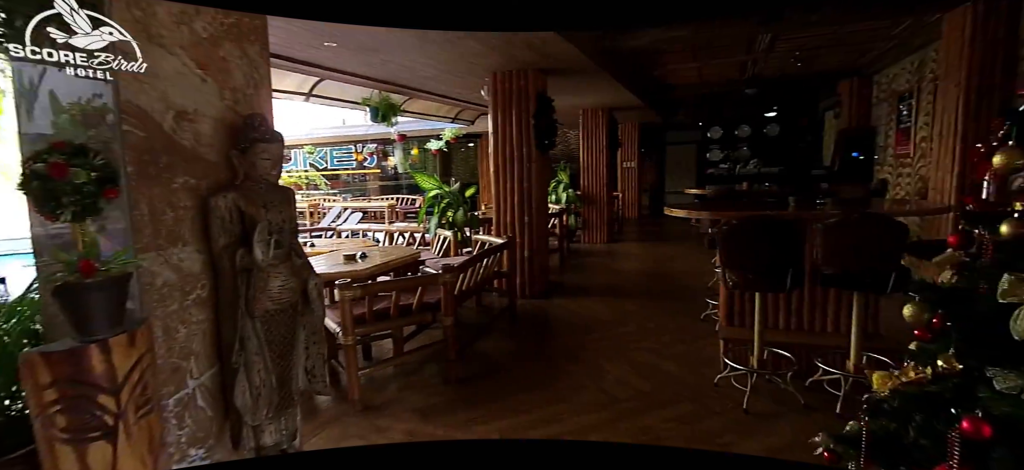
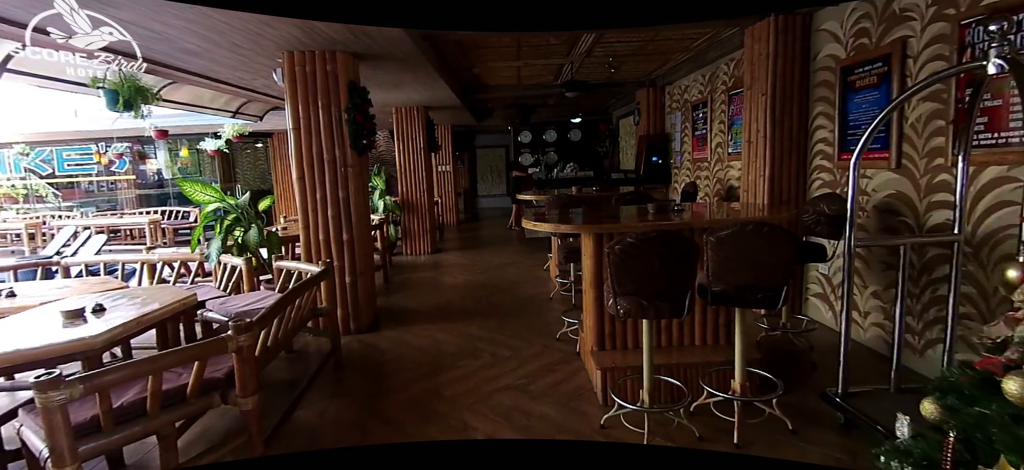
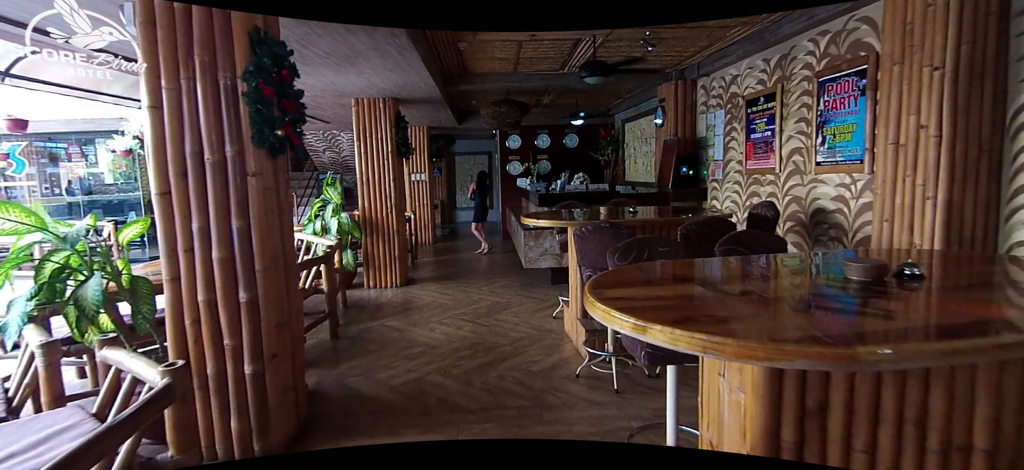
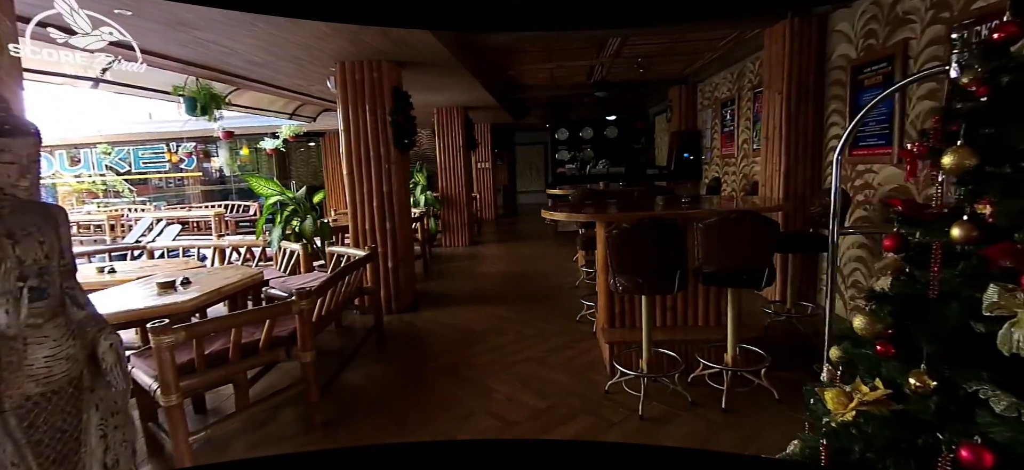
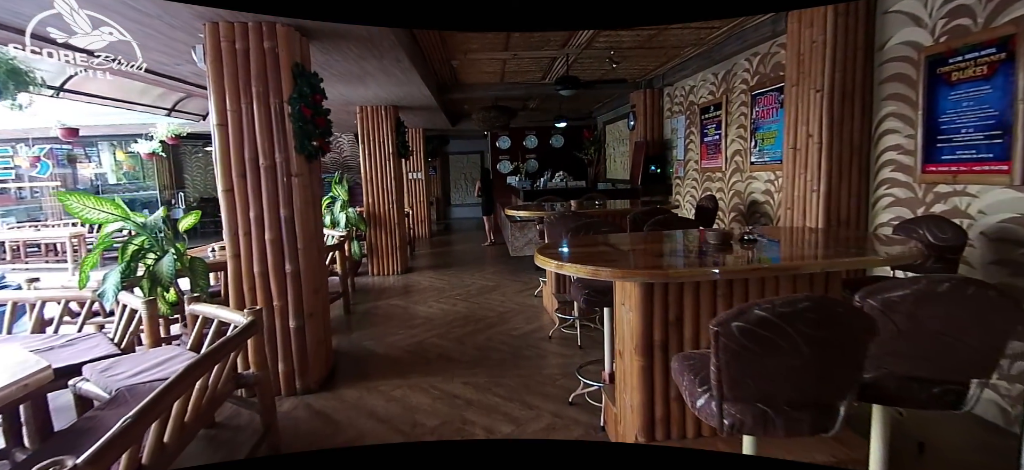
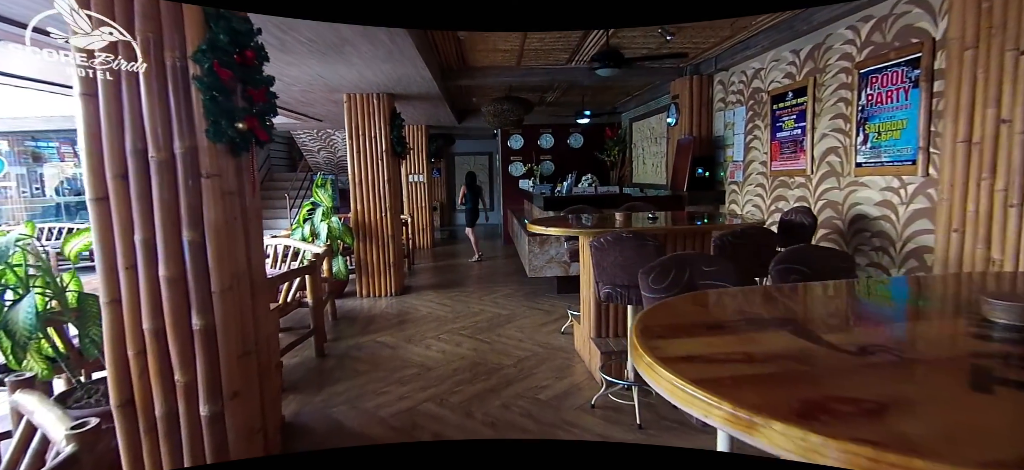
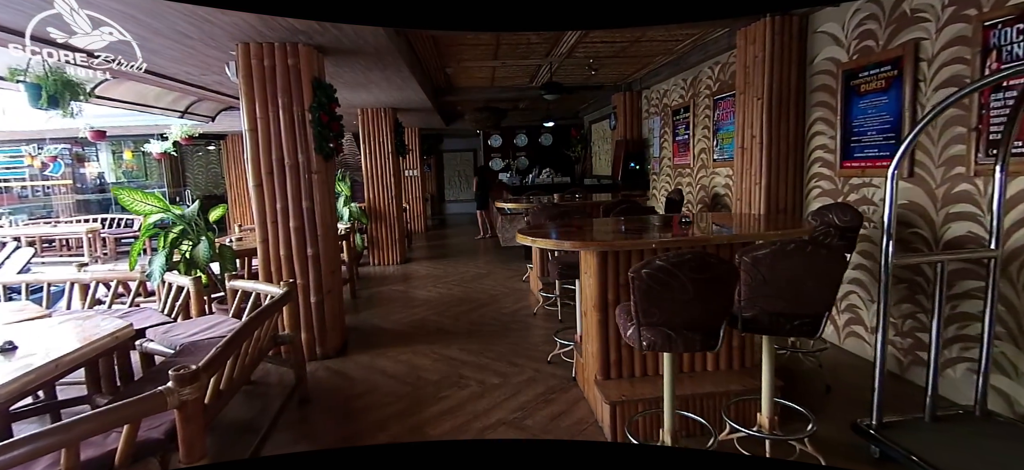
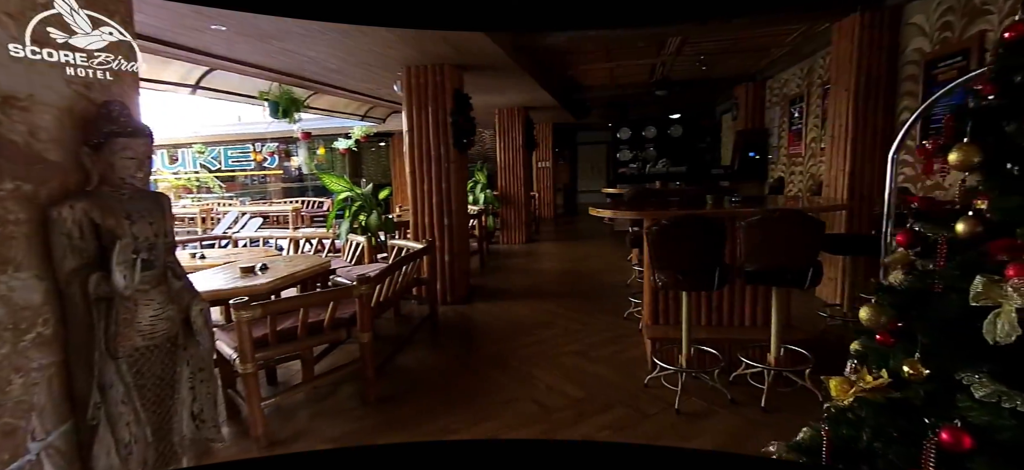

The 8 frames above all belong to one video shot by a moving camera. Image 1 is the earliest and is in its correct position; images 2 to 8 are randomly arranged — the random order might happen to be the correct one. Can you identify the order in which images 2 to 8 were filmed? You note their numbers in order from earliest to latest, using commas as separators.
8, 4, 2, 7, 5, 3, 6
